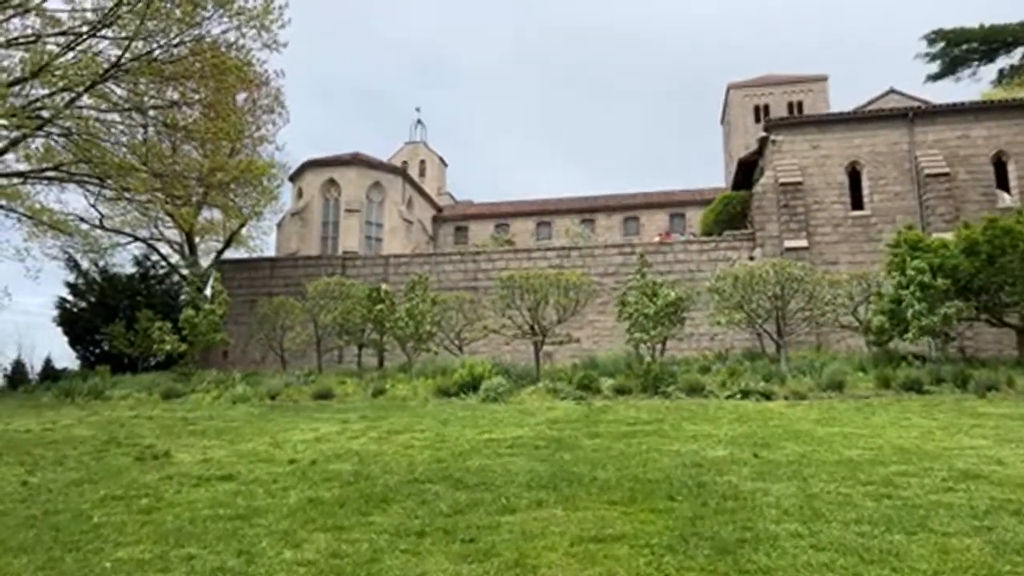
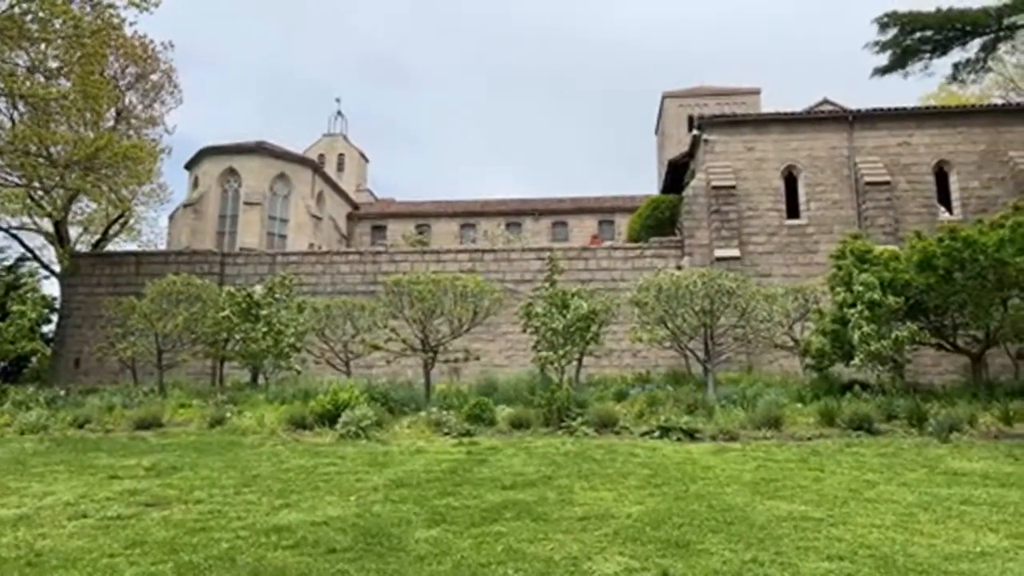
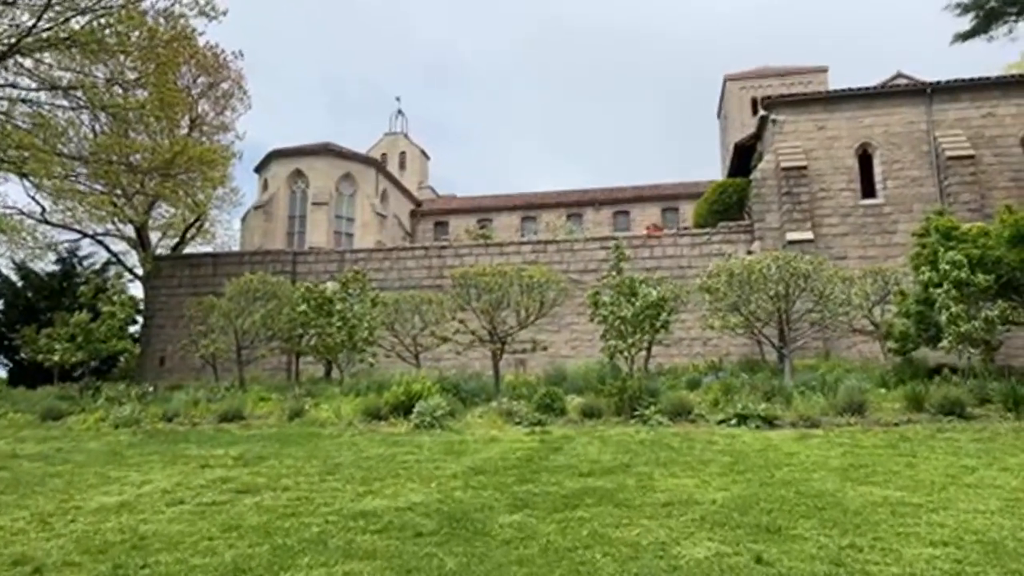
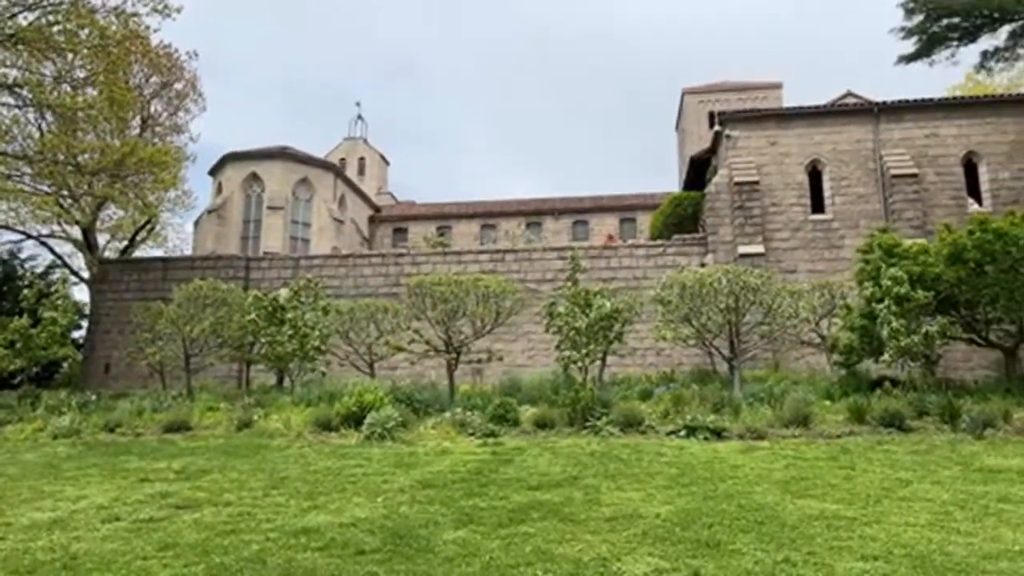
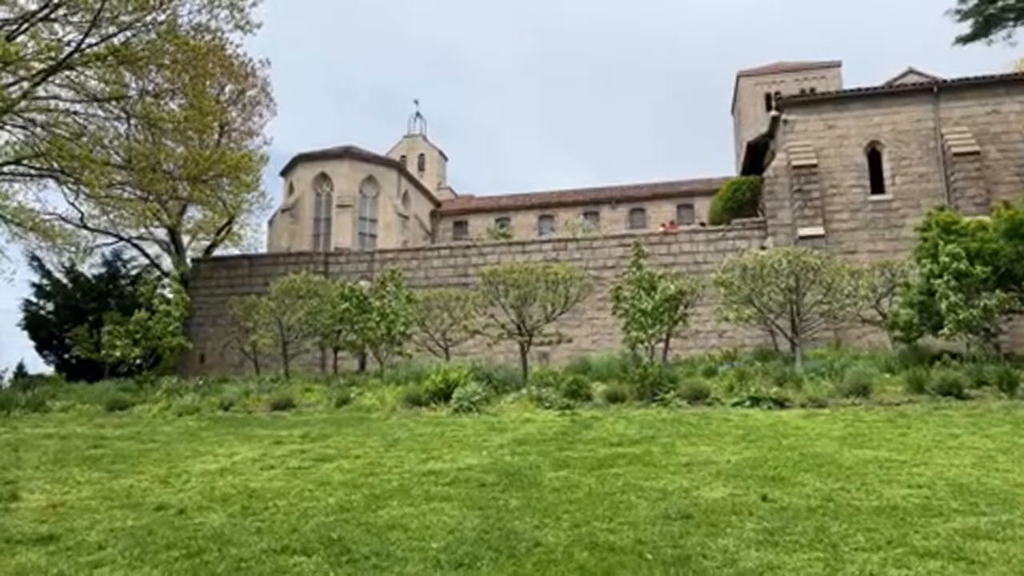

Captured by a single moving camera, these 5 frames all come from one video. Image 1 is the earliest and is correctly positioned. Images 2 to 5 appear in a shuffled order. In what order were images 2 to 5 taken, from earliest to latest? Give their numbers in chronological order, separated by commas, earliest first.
5, 3, 4, 2
